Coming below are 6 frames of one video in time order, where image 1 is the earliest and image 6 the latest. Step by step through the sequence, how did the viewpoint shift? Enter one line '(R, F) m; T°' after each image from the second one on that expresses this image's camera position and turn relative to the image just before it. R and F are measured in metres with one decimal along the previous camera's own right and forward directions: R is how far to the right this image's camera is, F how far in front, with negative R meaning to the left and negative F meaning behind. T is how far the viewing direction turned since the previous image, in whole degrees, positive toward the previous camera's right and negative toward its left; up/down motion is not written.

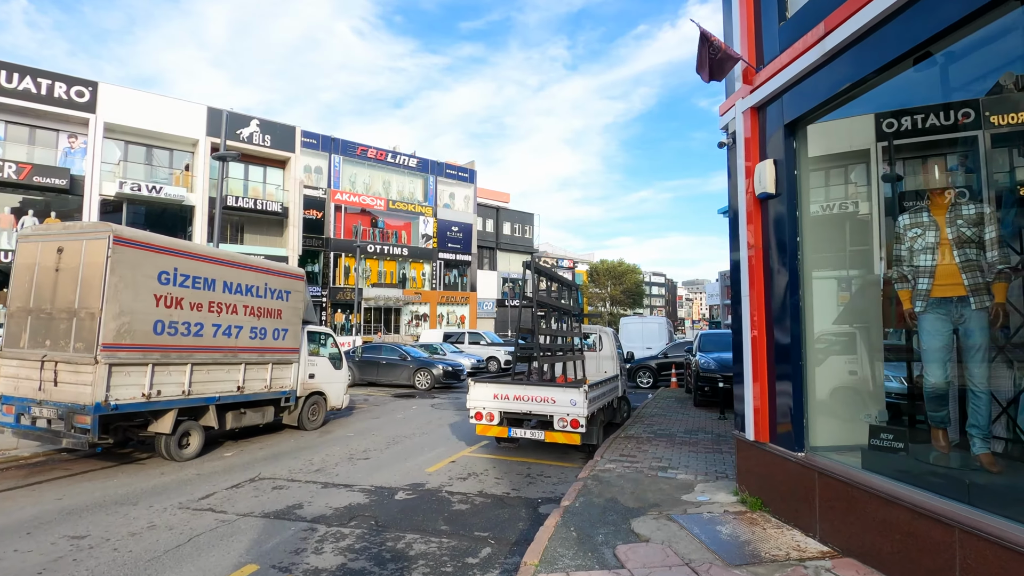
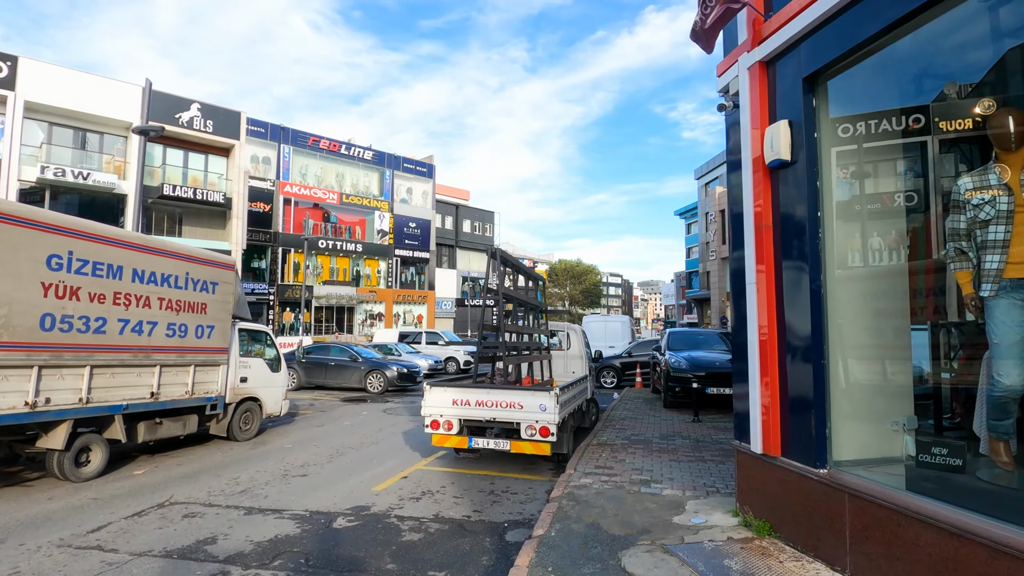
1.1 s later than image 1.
(0.0, +0.9) m; +4°
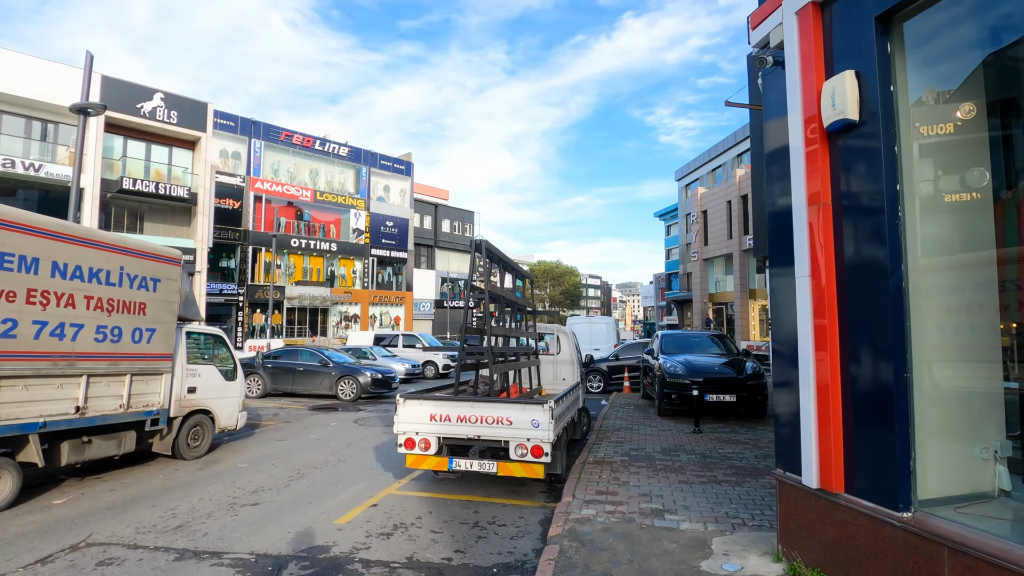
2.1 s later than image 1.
(-0.1, +0.9) m; +2°
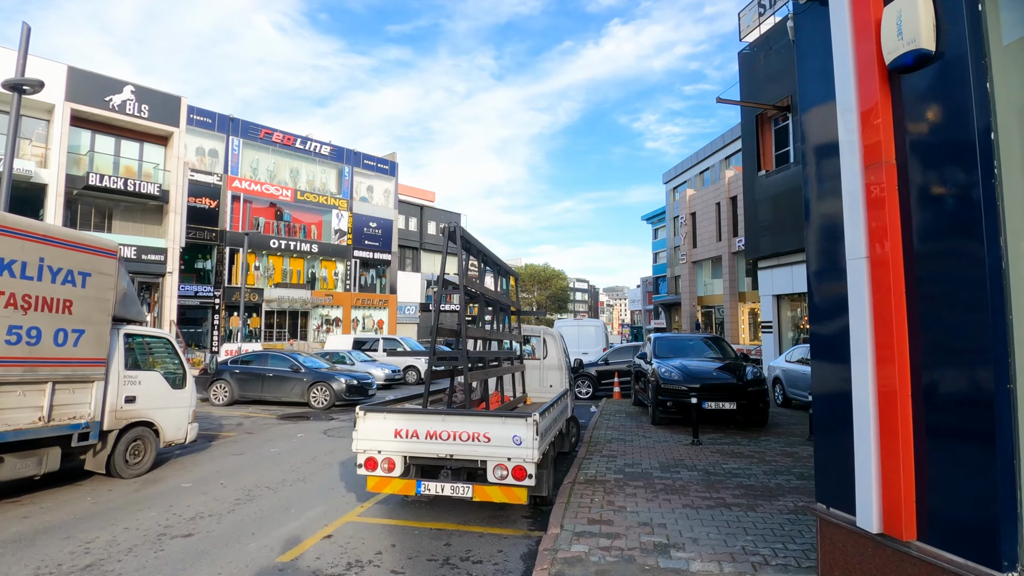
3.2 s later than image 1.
(+0.1, +0.8) m; +1°
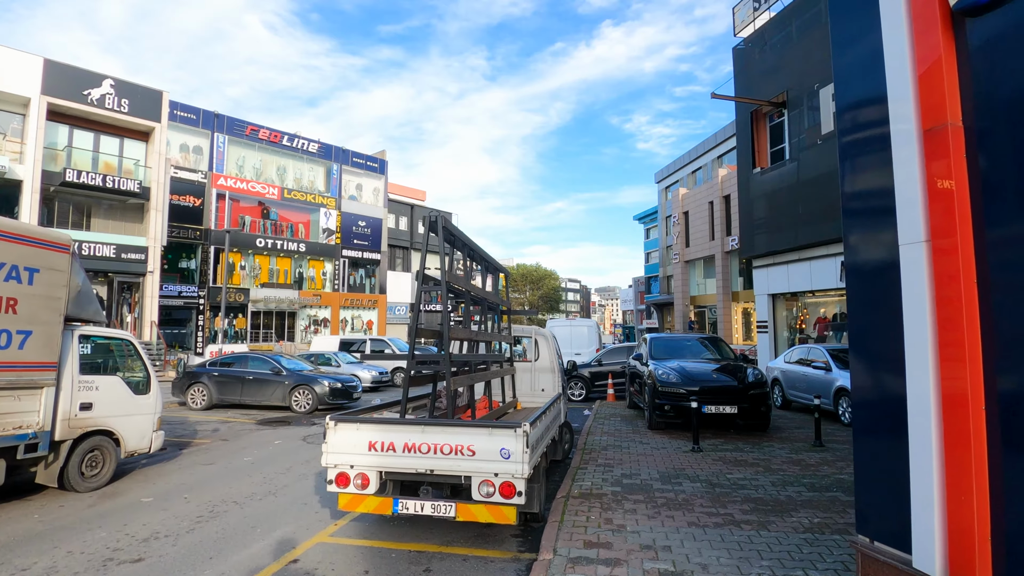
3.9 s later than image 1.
(0.0, +0.5) m; +1°
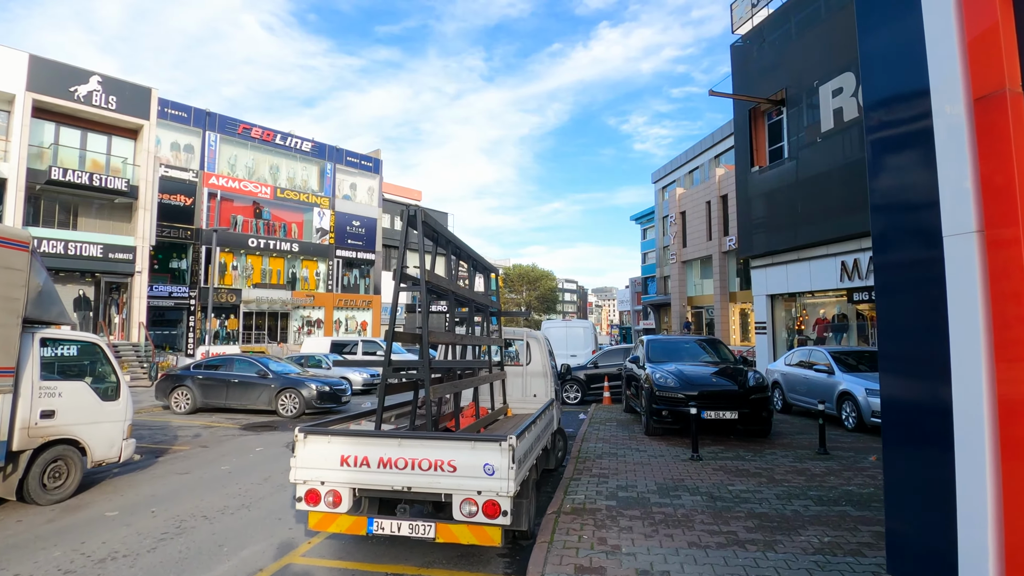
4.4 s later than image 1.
(+0.1, +0.4) m; 0°
